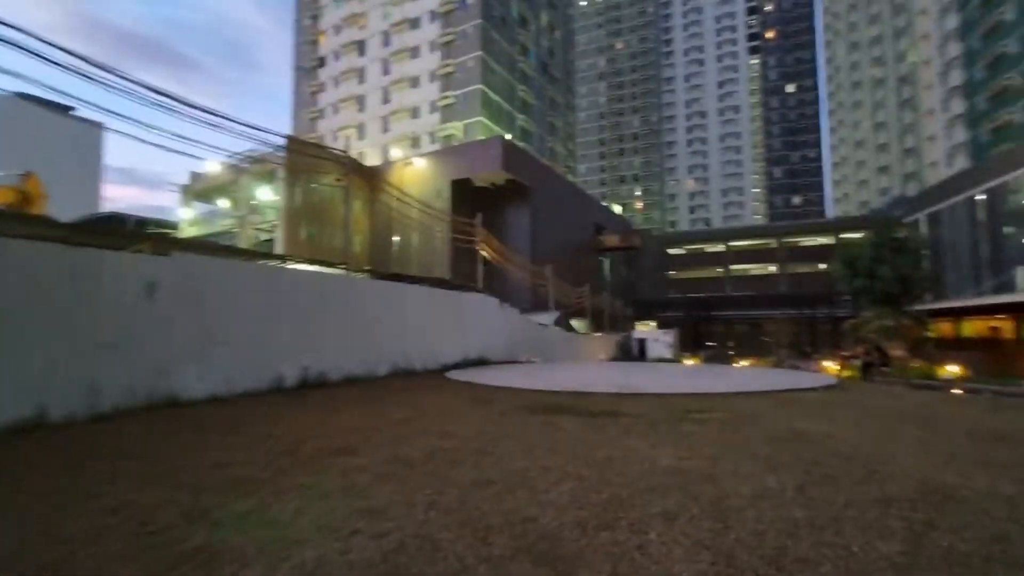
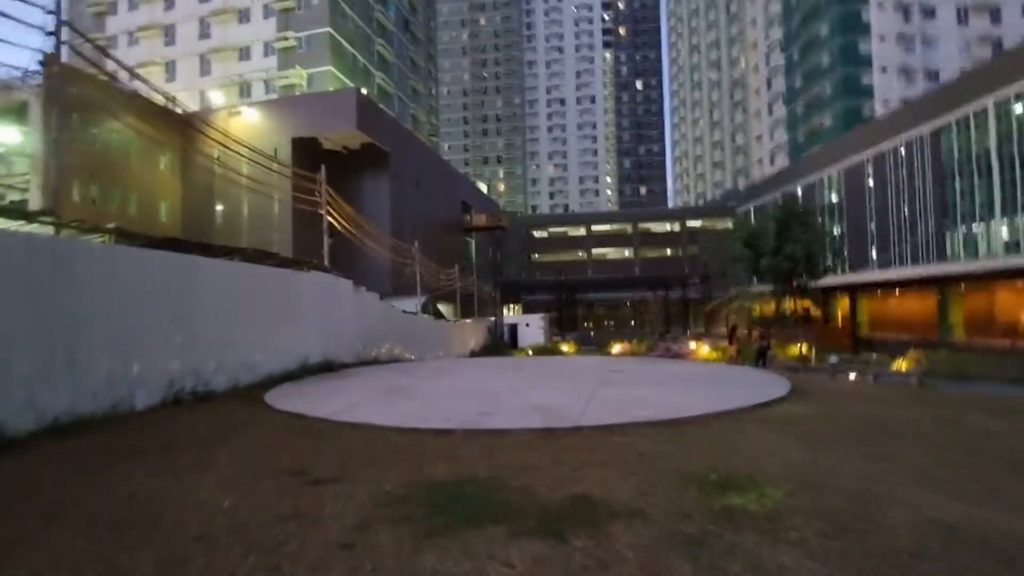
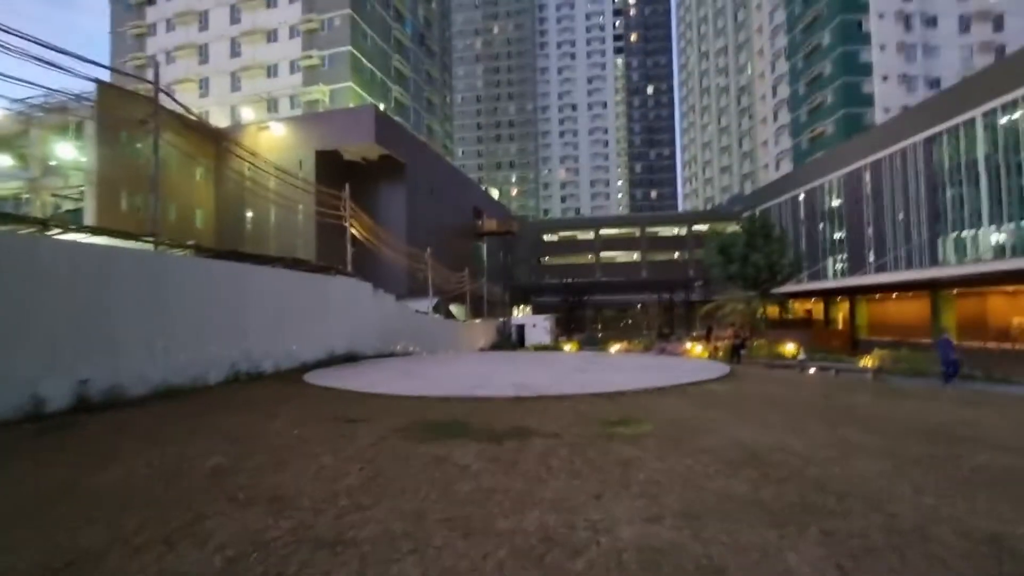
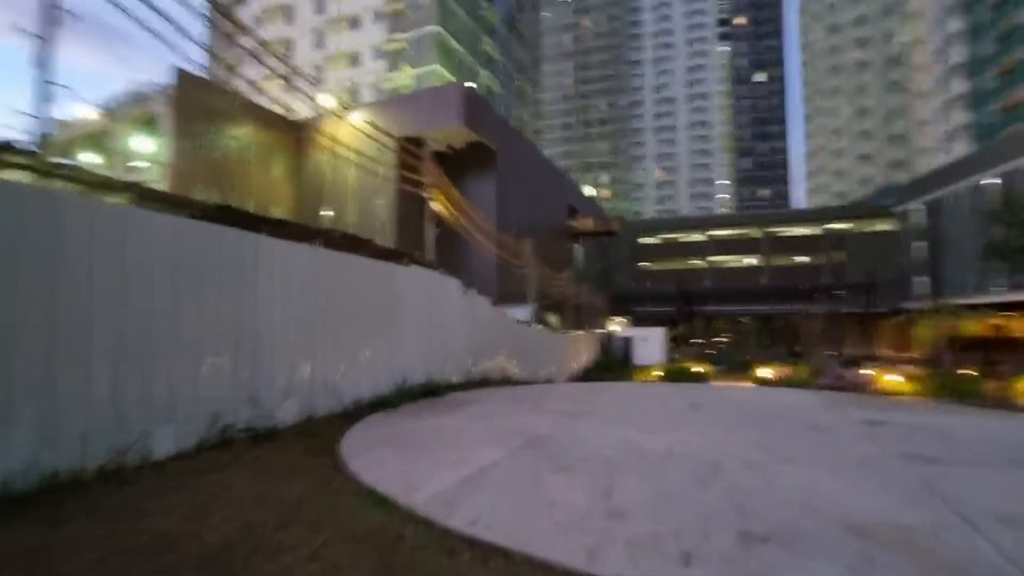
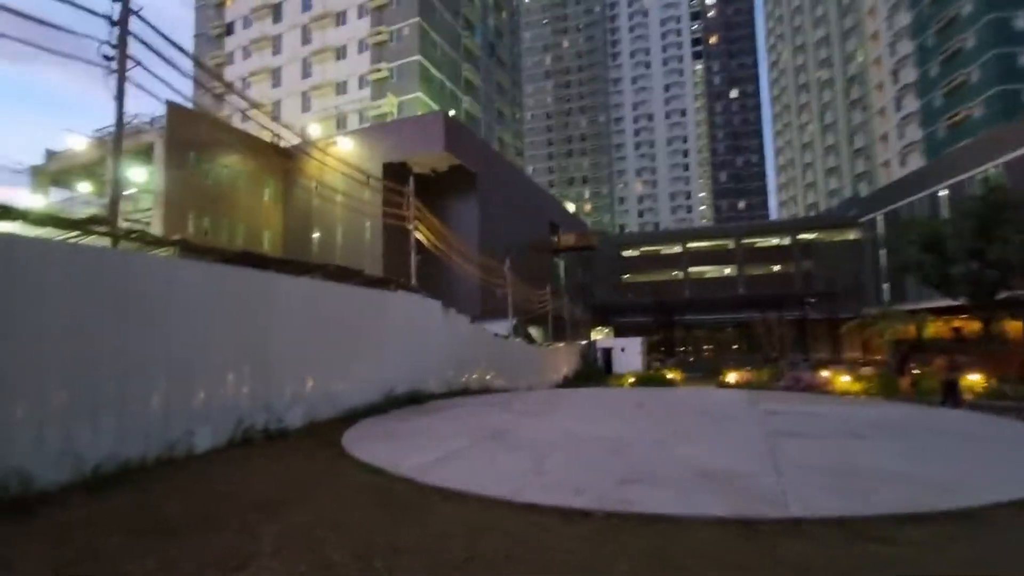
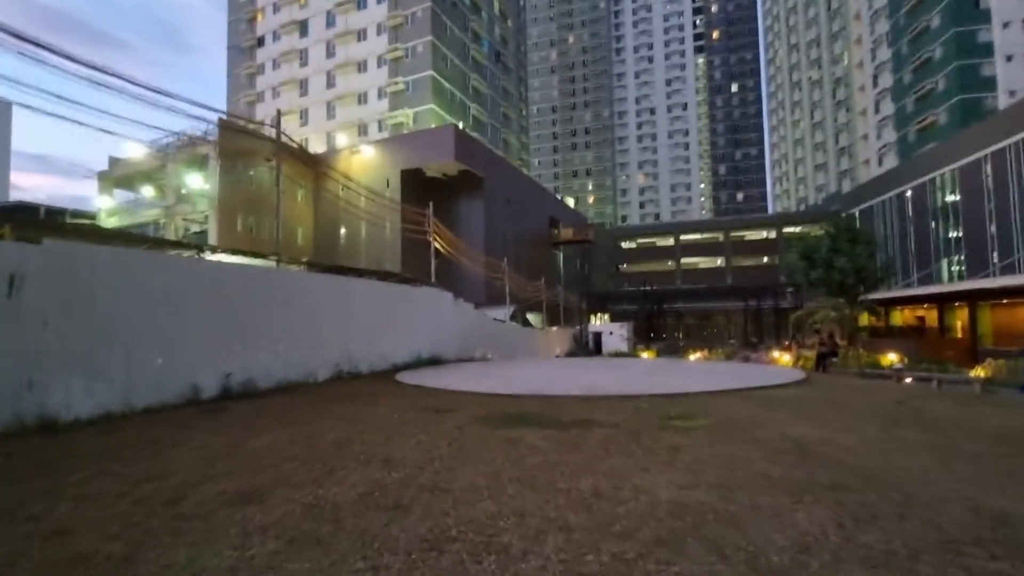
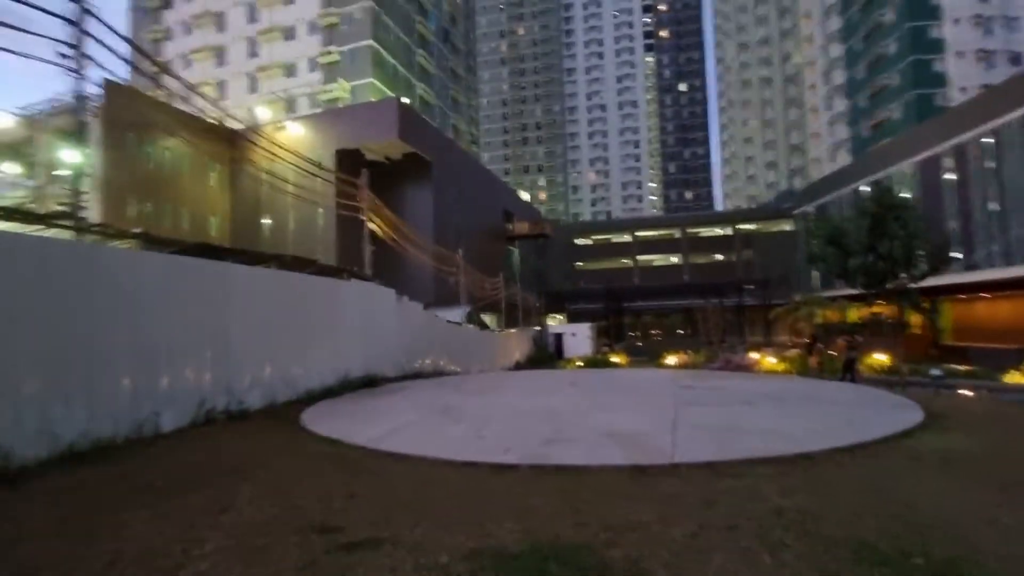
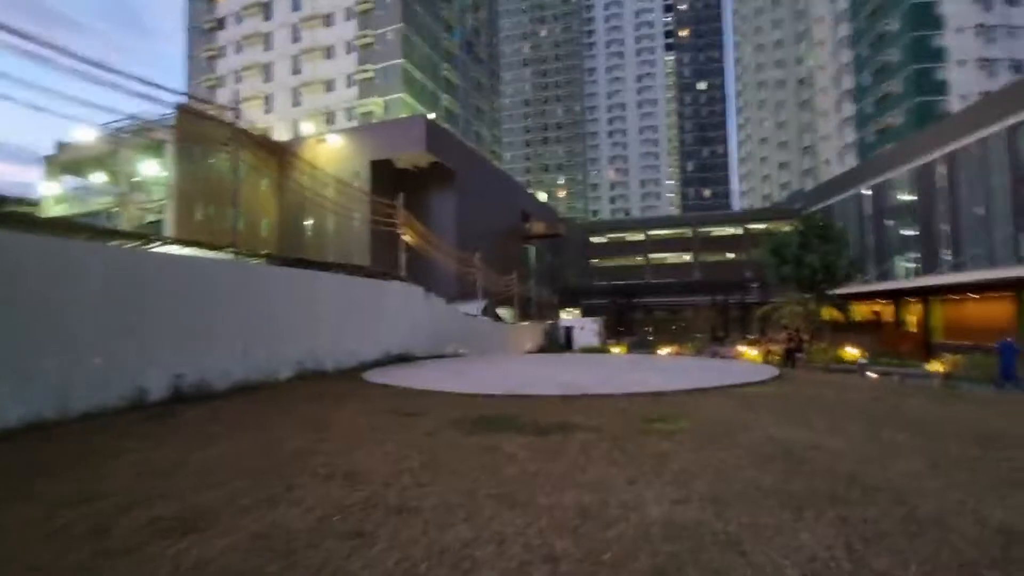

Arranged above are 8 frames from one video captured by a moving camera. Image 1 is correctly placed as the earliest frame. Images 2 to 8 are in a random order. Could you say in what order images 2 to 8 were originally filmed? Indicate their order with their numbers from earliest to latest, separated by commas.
6, 8, 3, 2, 7, 5, 4
